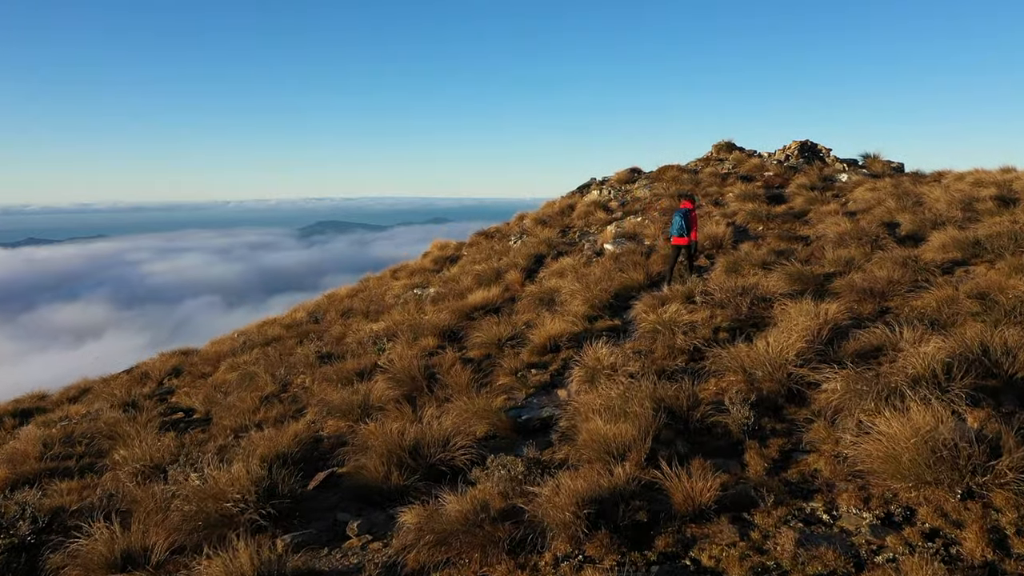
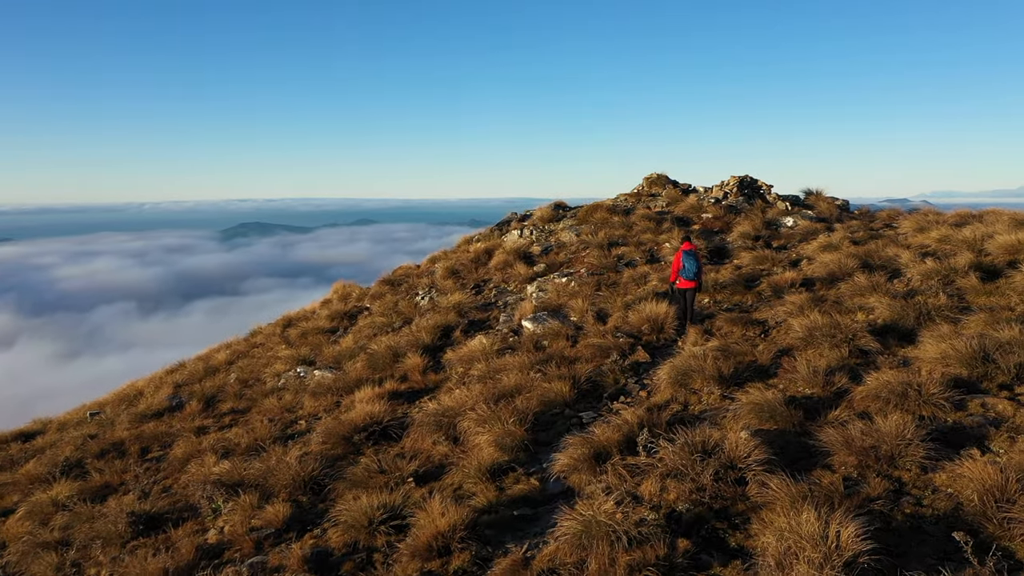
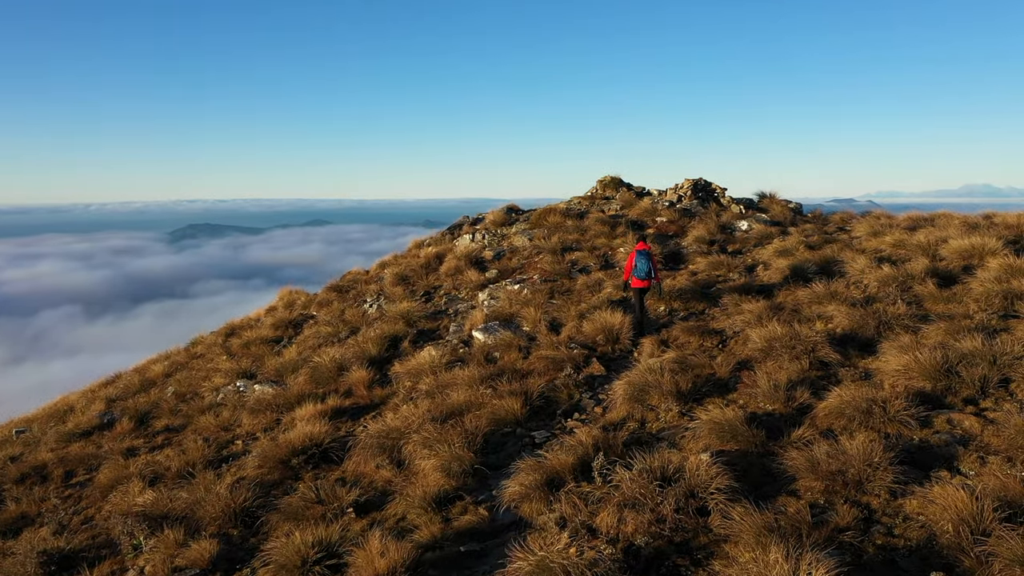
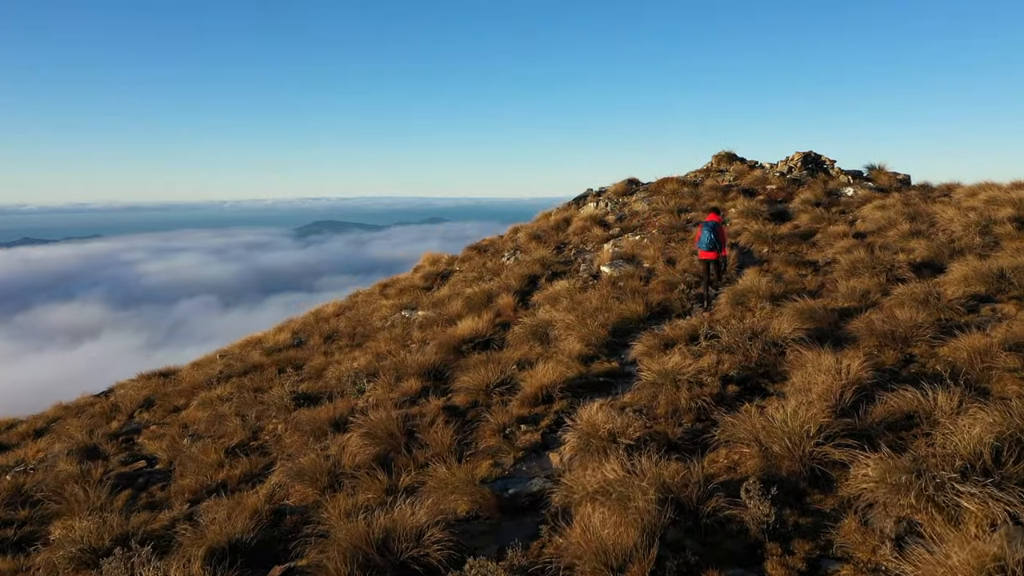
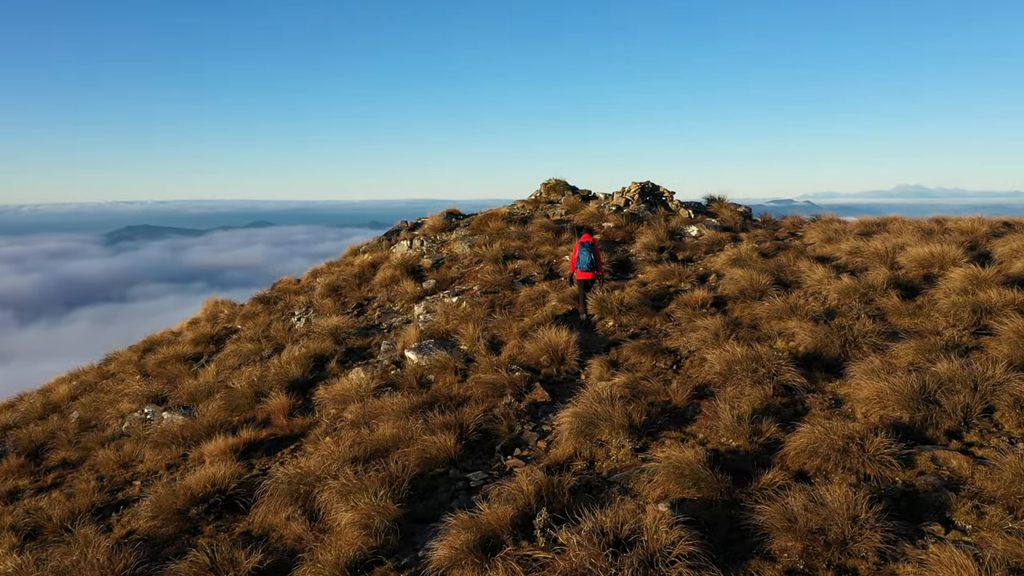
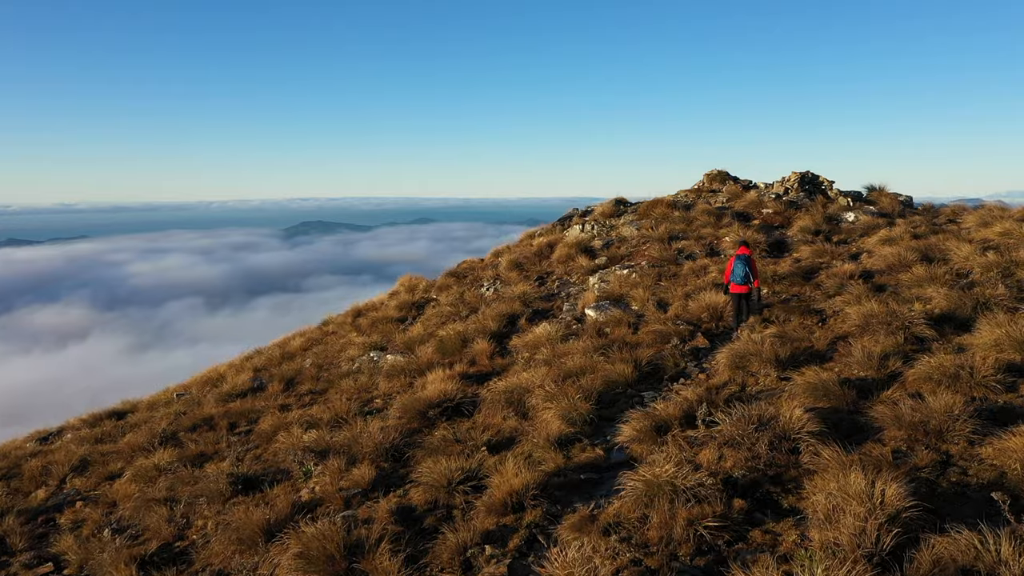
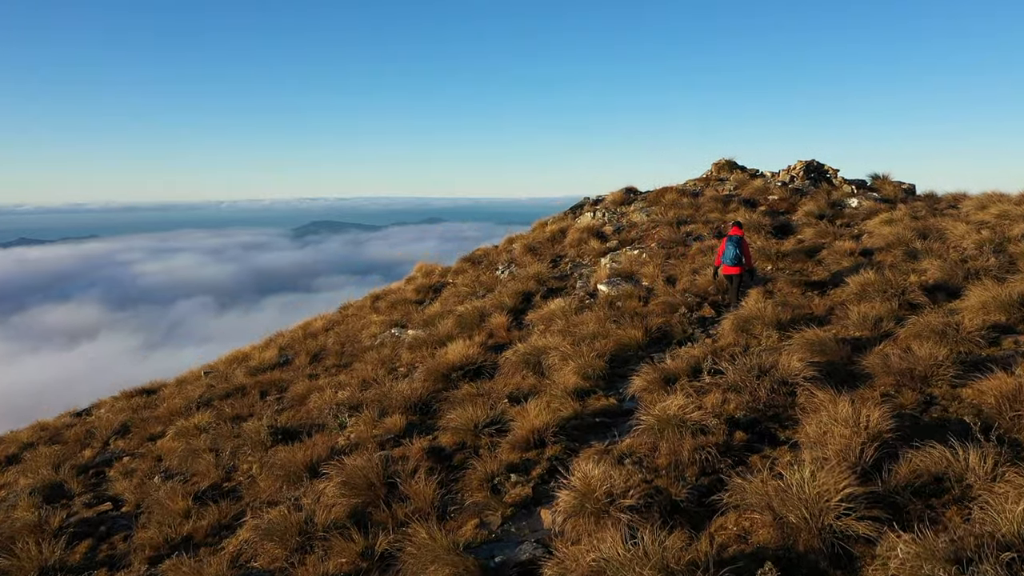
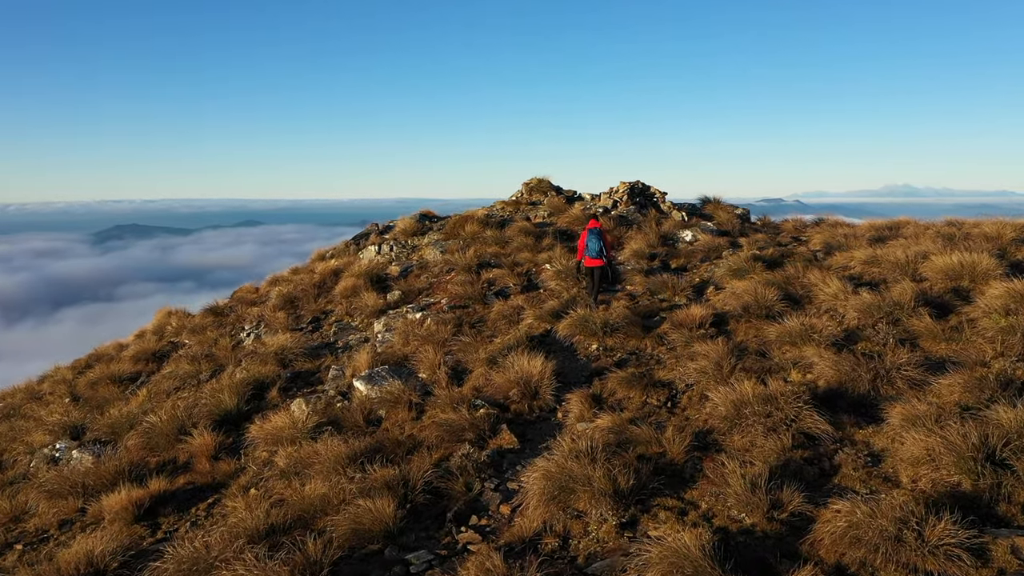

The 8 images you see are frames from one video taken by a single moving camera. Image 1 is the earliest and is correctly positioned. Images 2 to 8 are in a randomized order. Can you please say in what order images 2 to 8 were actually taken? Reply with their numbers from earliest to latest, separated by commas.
4, 7, 6, 2, 3, 5, 8
